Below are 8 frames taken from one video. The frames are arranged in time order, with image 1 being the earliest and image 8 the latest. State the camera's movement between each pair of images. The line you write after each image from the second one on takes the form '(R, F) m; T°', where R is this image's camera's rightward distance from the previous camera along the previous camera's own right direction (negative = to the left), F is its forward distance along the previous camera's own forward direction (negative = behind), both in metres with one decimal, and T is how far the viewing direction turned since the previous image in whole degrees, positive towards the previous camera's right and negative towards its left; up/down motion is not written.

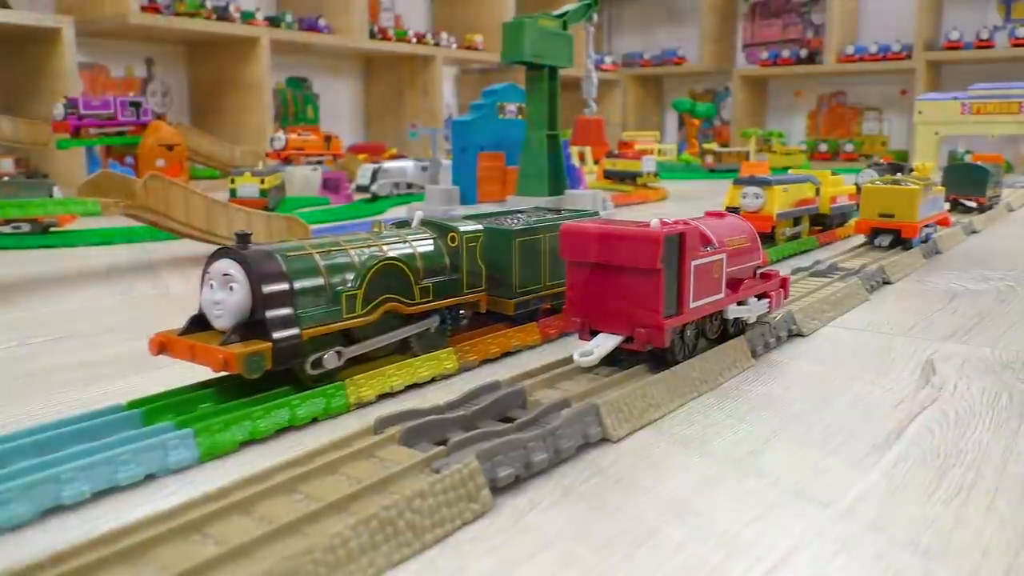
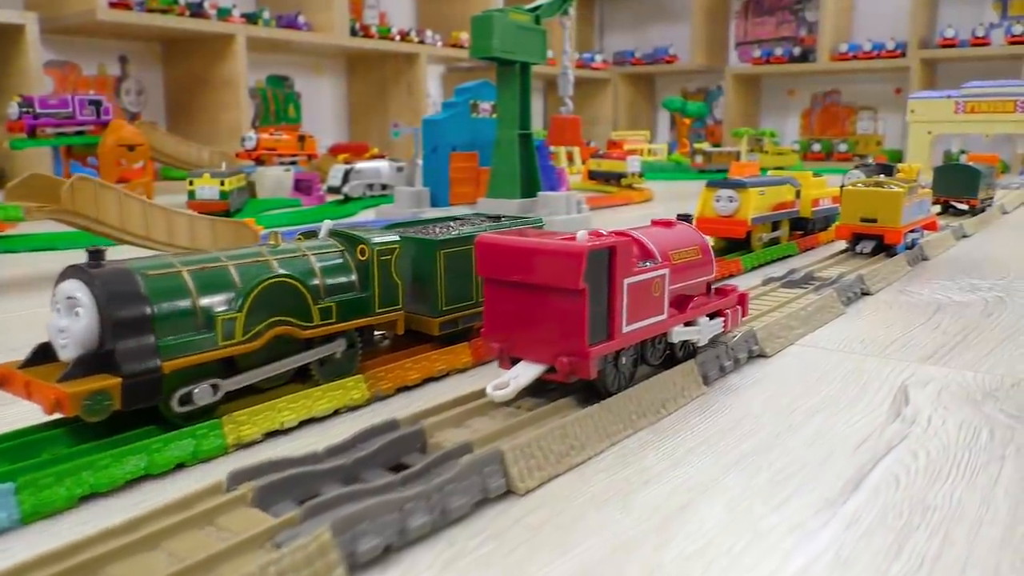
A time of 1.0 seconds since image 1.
(+0.2, +0.2) m; 0°
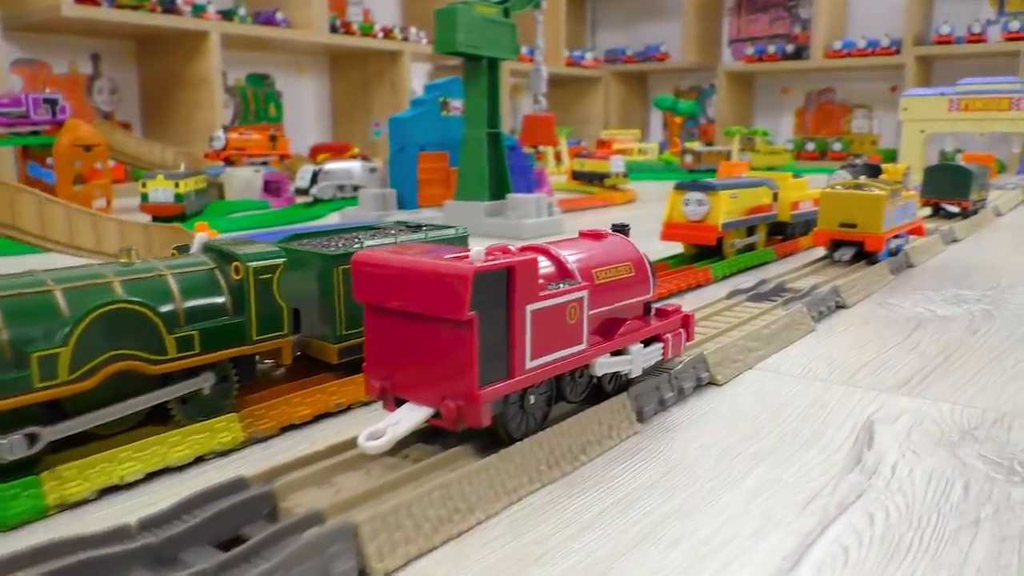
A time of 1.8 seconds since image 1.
(+0.2, +0.2) m; 0°
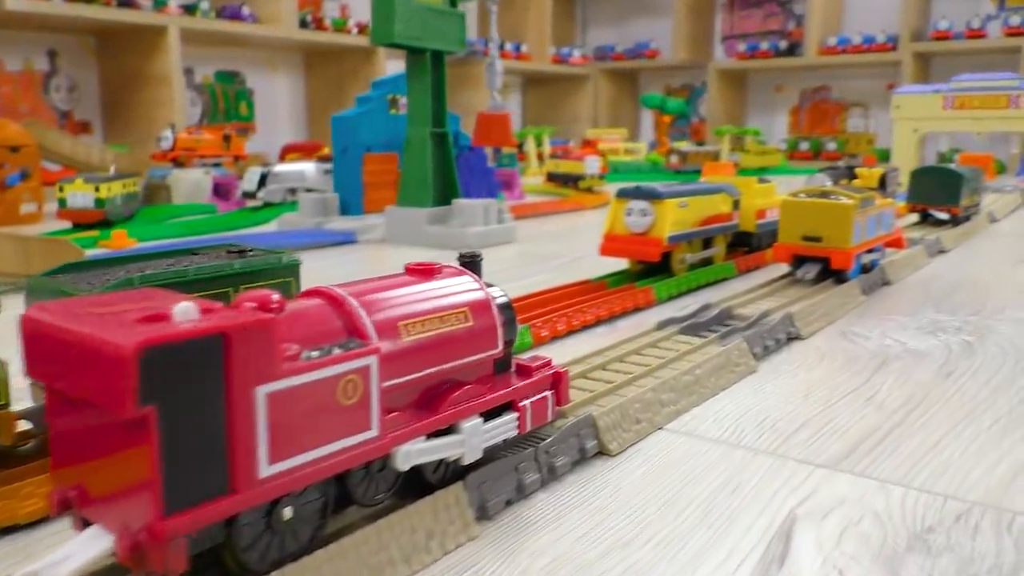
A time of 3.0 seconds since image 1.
(+0.3, +0.4) m; 0°
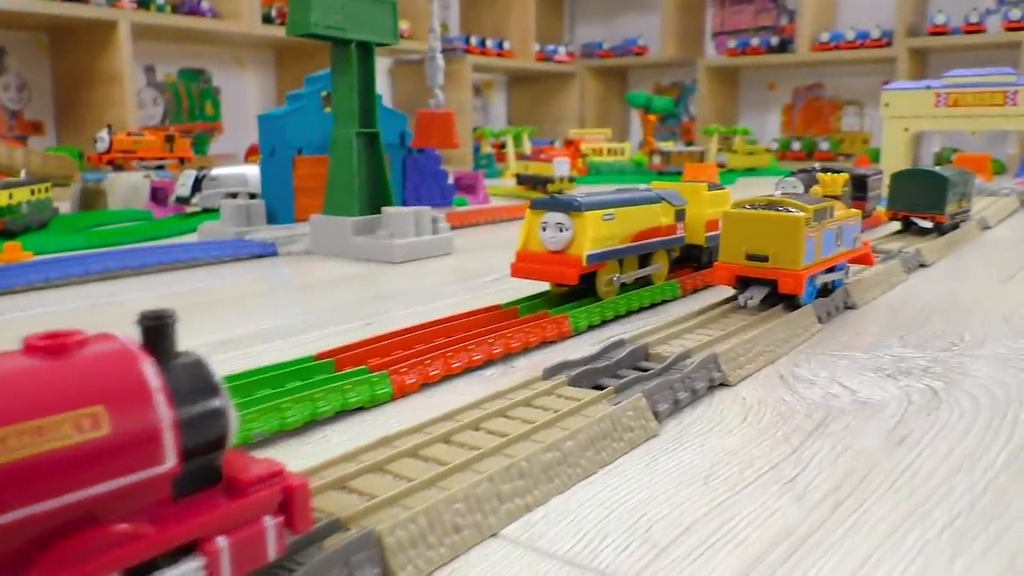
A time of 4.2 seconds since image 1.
(+0.3, +0.4) m; 0°
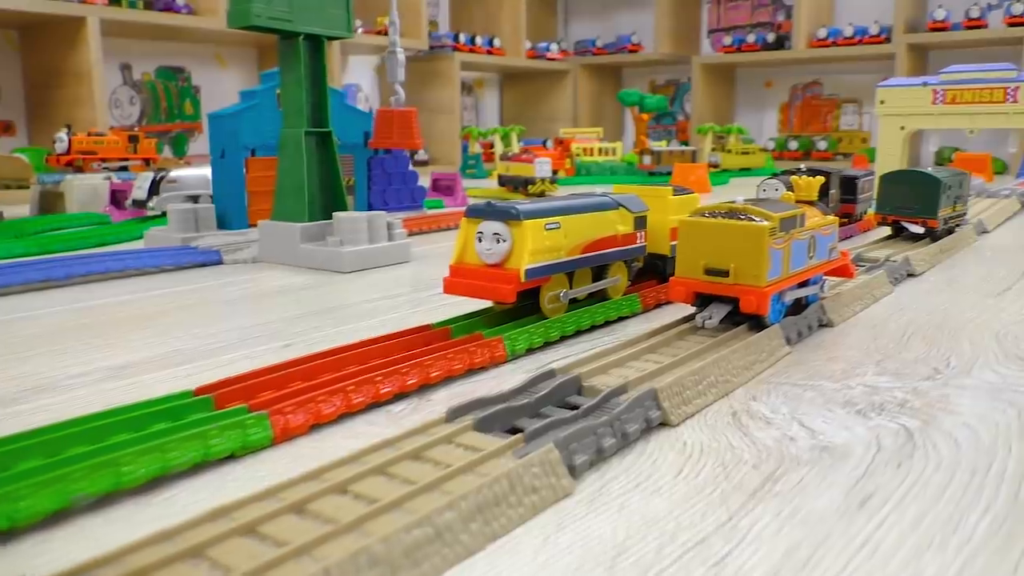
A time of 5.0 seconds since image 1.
(+0.2, +0.3) m; 0°
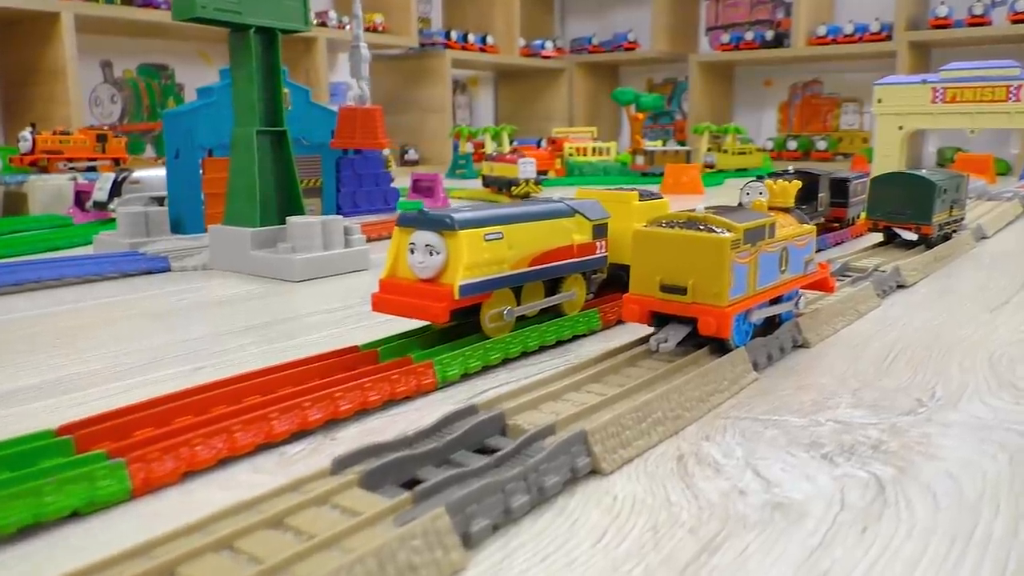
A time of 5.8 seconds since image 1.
(+0.2, +0.2) m; 0°
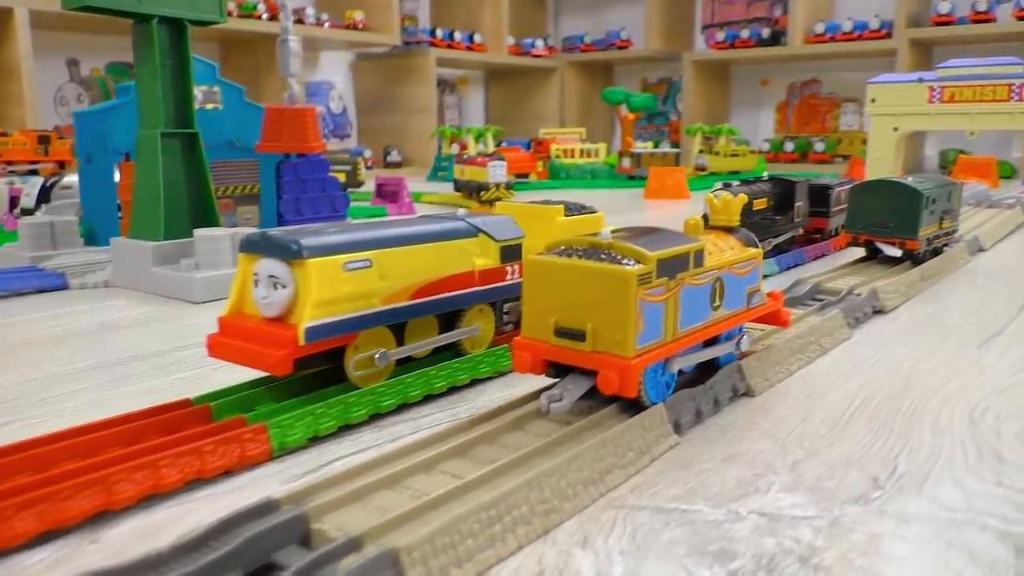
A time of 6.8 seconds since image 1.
(+0.3, +0.4) m; 0°
